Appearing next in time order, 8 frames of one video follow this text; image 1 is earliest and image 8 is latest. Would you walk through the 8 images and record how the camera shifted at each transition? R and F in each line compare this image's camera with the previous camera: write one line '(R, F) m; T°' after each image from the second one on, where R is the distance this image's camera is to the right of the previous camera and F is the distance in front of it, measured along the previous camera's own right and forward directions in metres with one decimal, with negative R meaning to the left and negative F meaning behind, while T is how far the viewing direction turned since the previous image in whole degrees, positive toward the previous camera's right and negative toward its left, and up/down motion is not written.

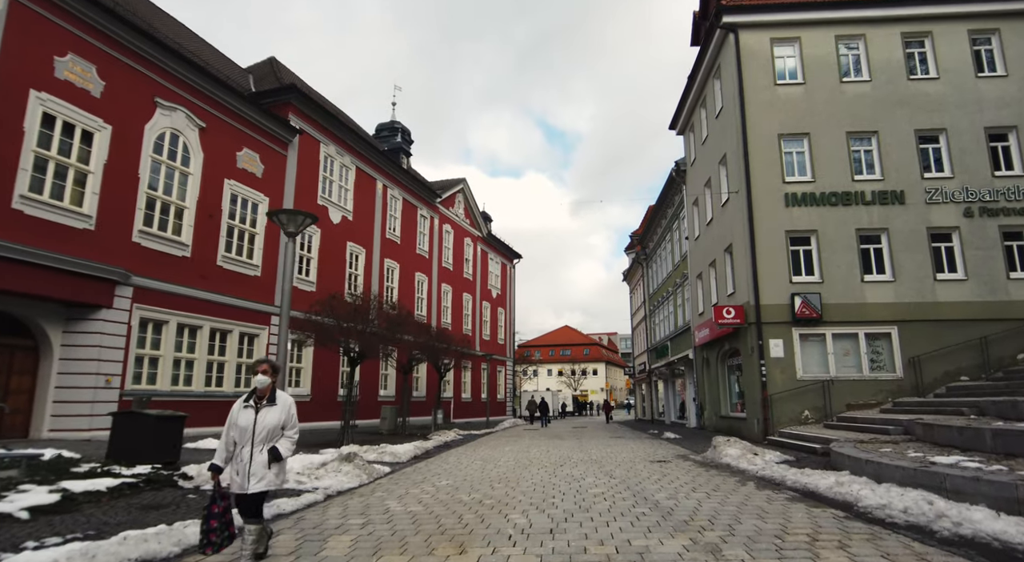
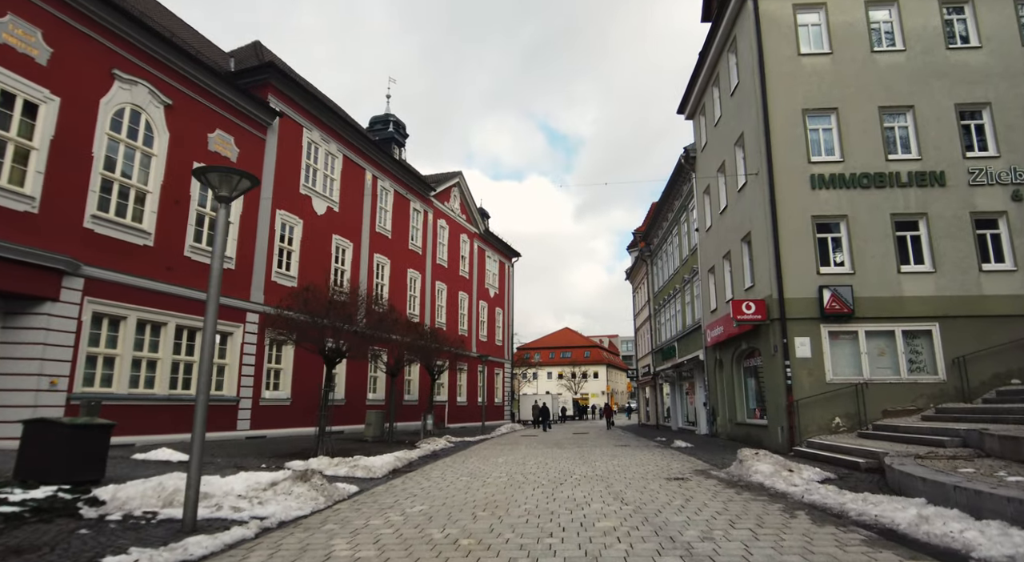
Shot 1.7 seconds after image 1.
(+0.2, +2.2) m; 0°
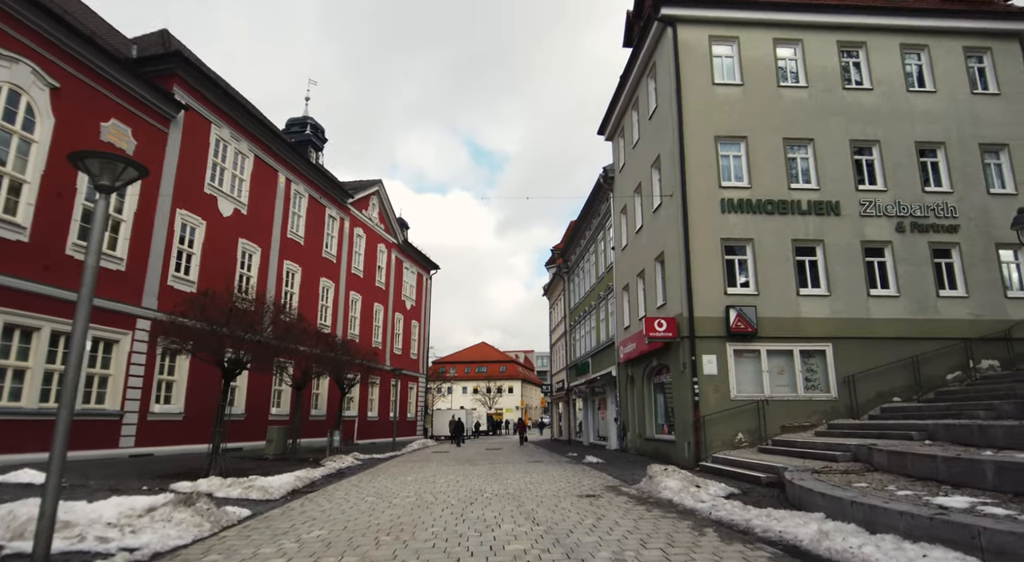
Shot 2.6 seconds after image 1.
(+0.1, +0.4) m; +8°
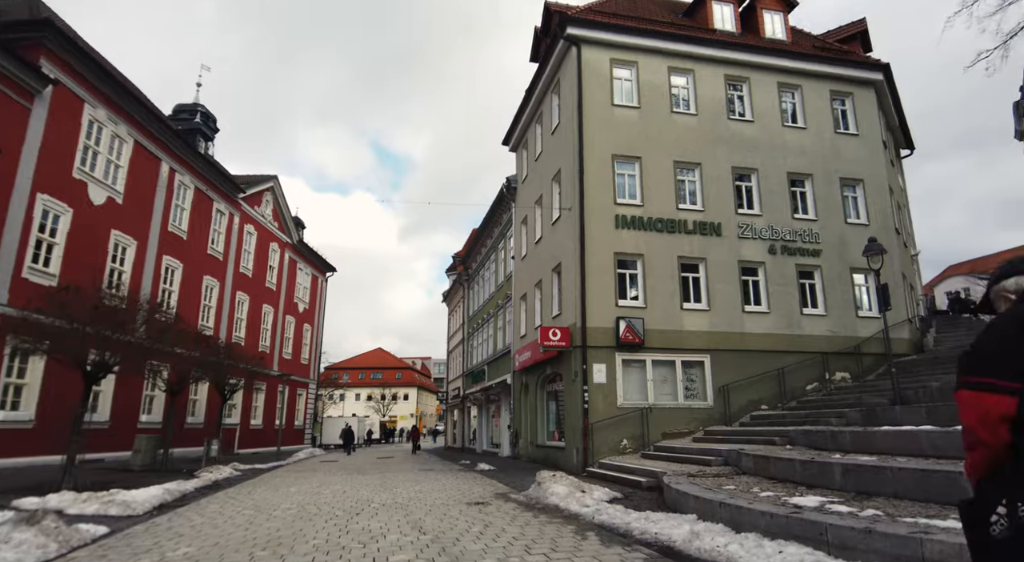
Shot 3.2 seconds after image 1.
(+0.1, +0.1) m; +10°
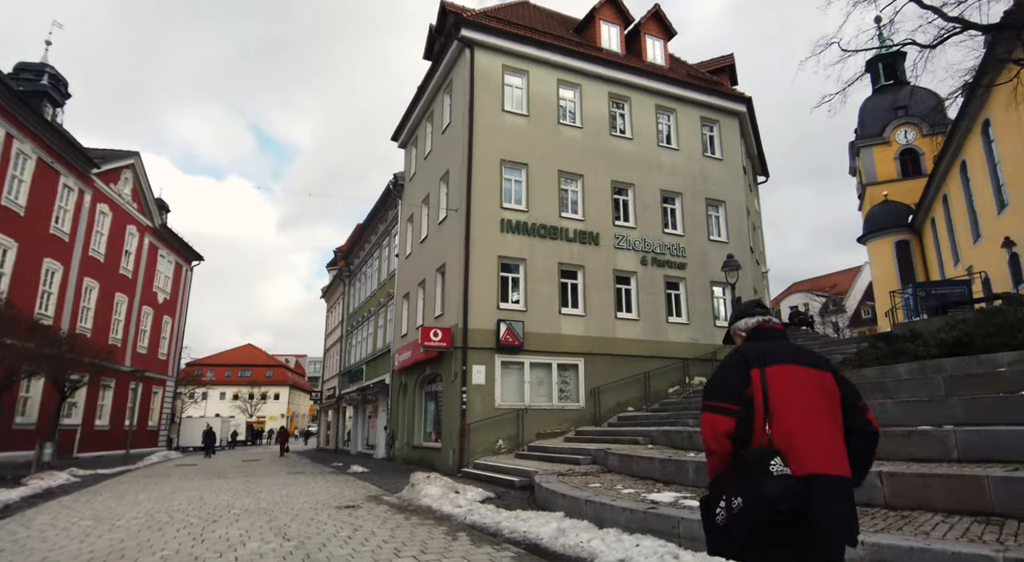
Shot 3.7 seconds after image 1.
(+0.1, 0.0) m; +11°
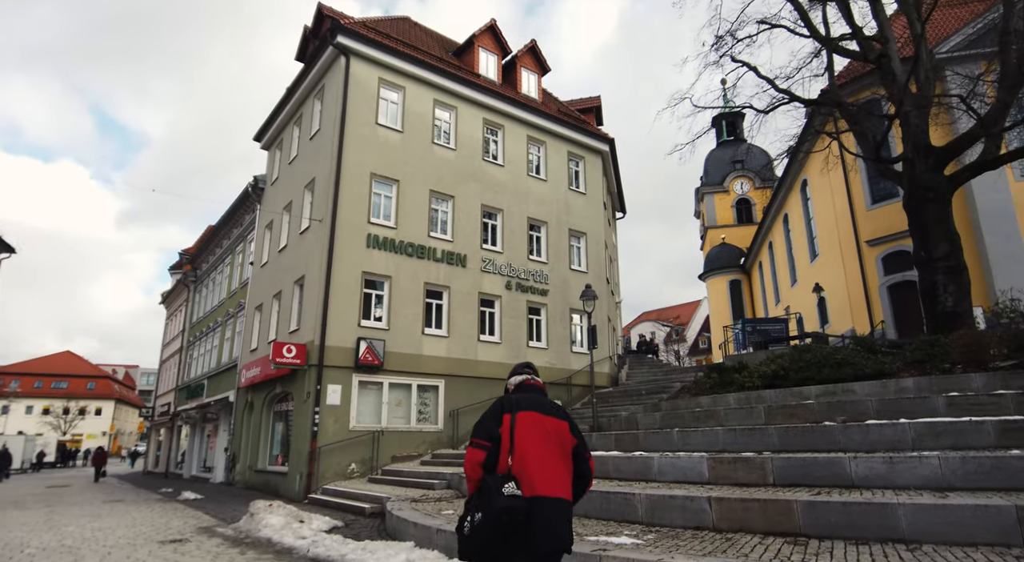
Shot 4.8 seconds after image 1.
(+0.2, 0.0) m; +12°
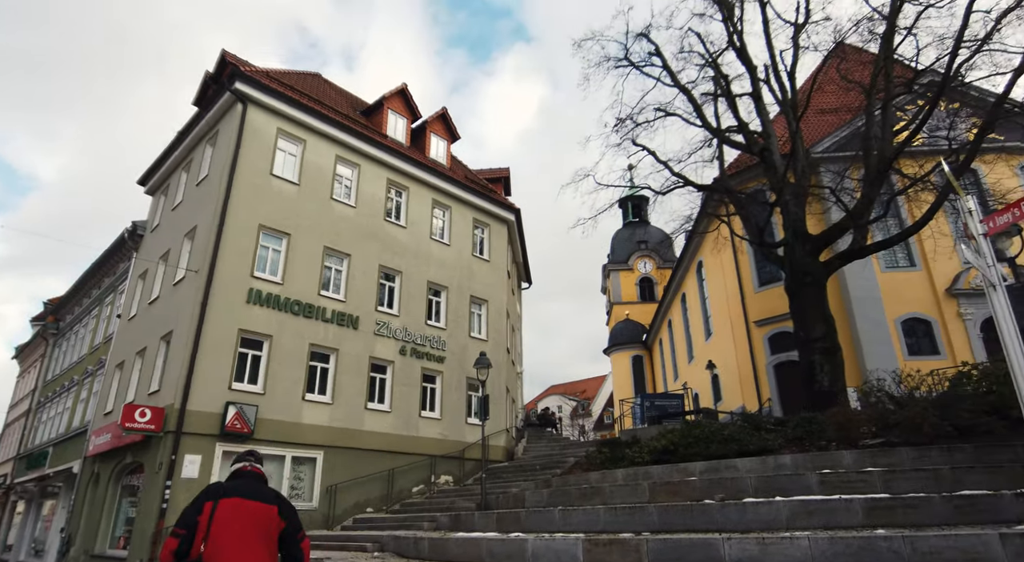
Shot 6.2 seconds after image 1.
(+0.6, +0.3) m; +7°
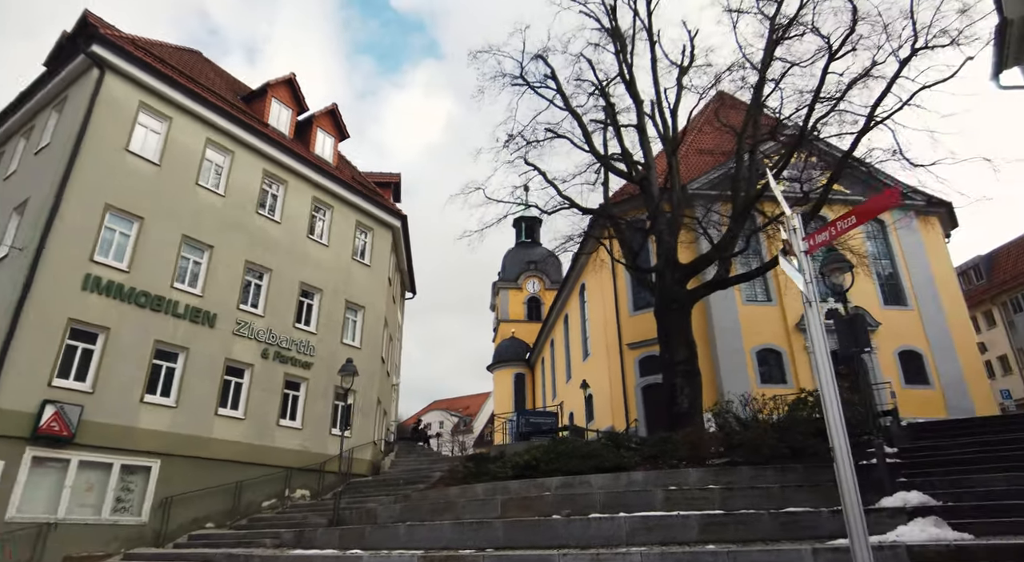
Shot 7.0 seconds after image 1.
(+0.6, +0.1) m; +9°
